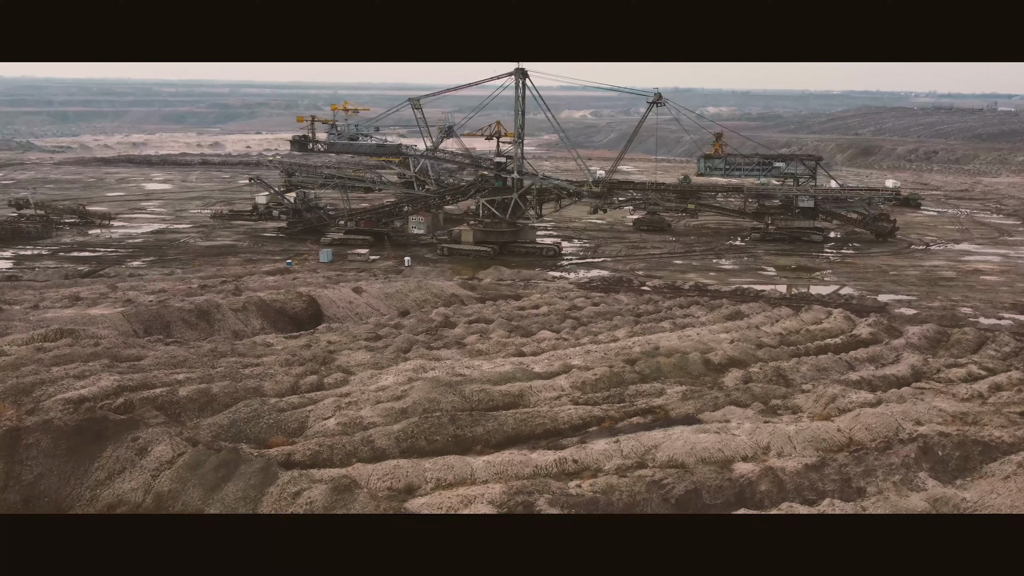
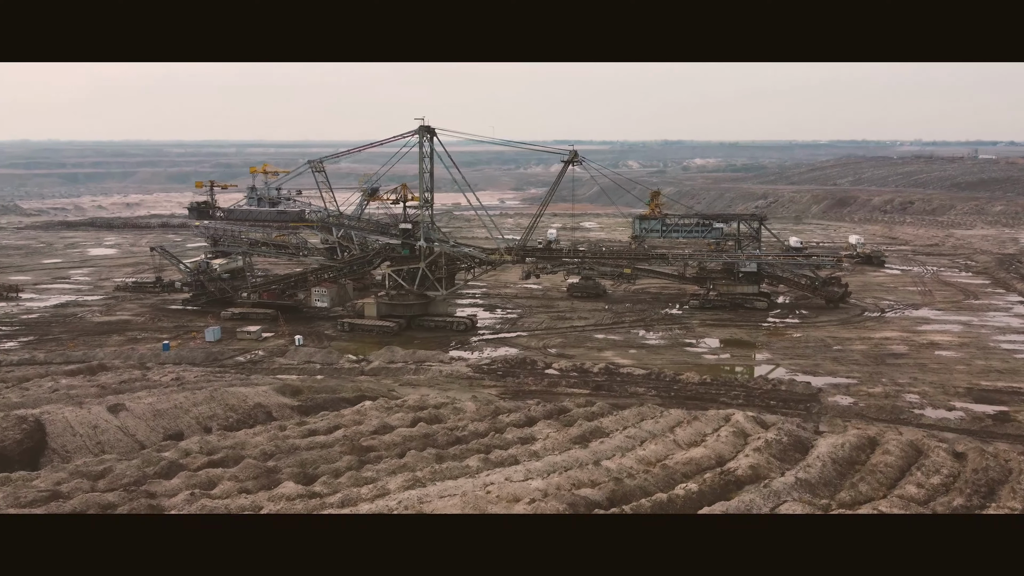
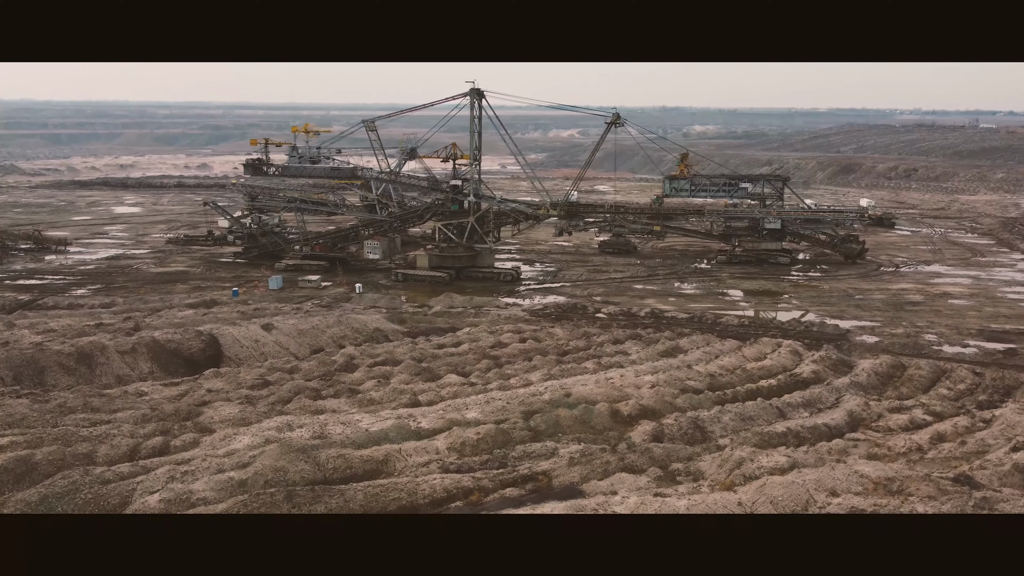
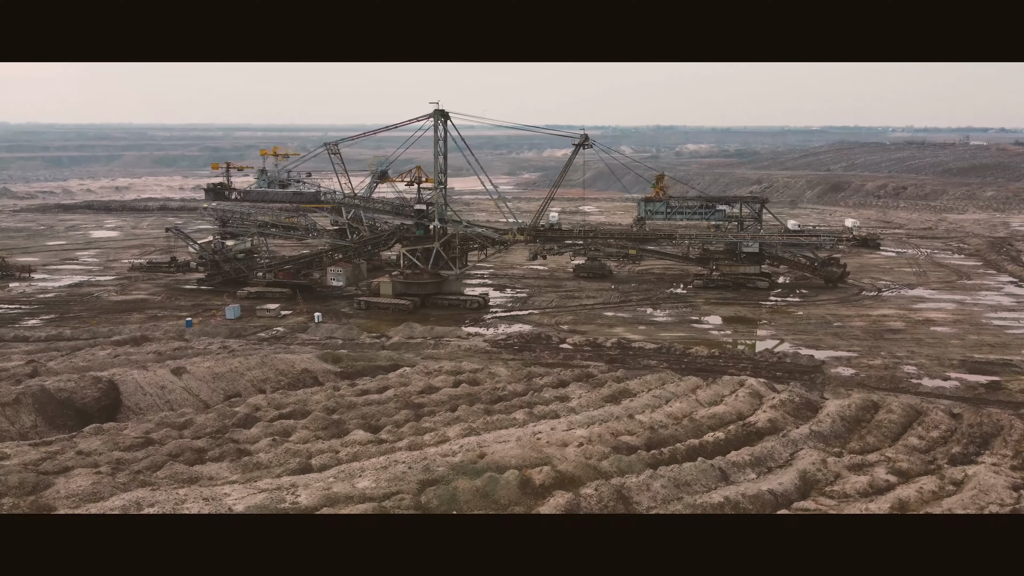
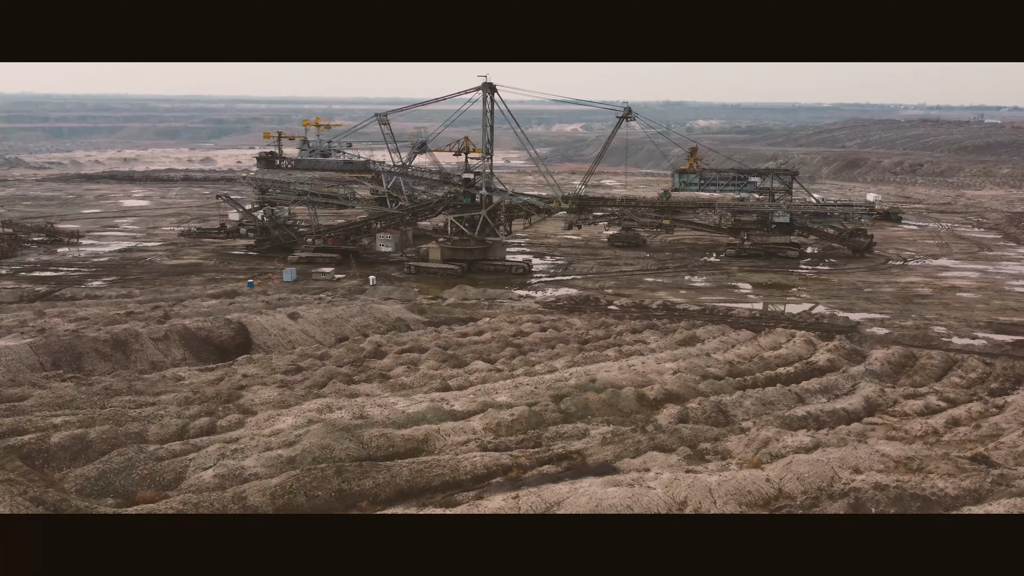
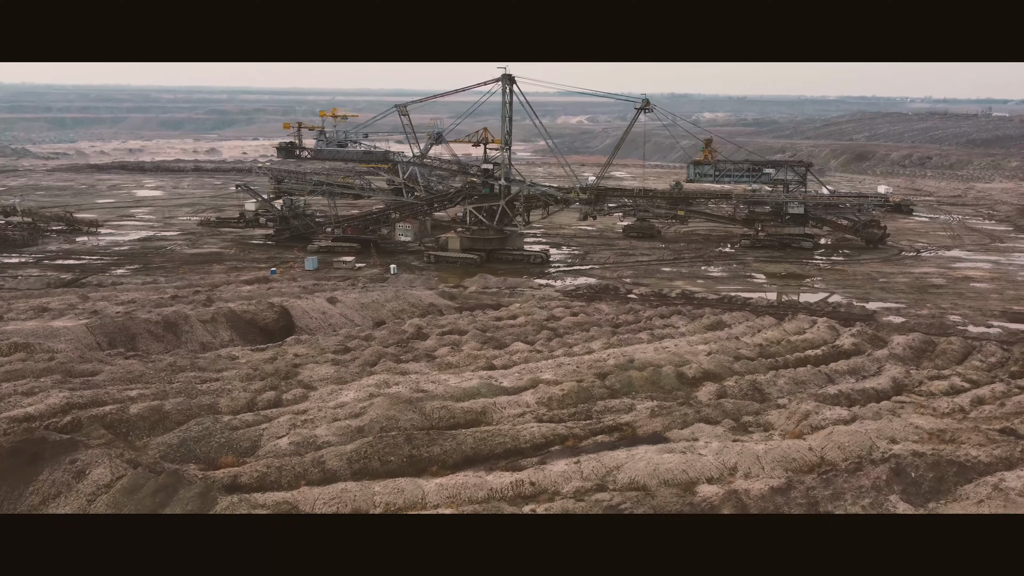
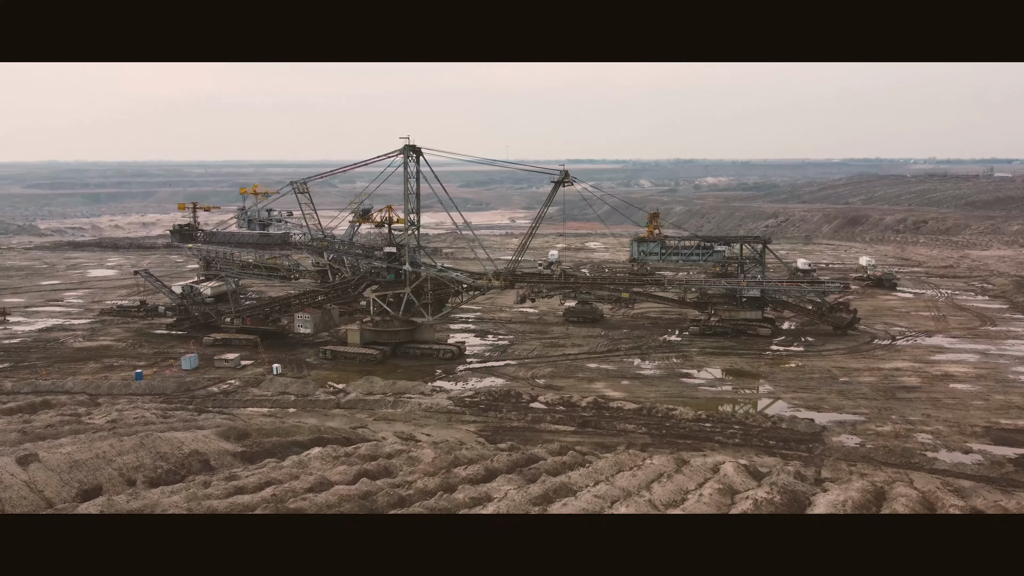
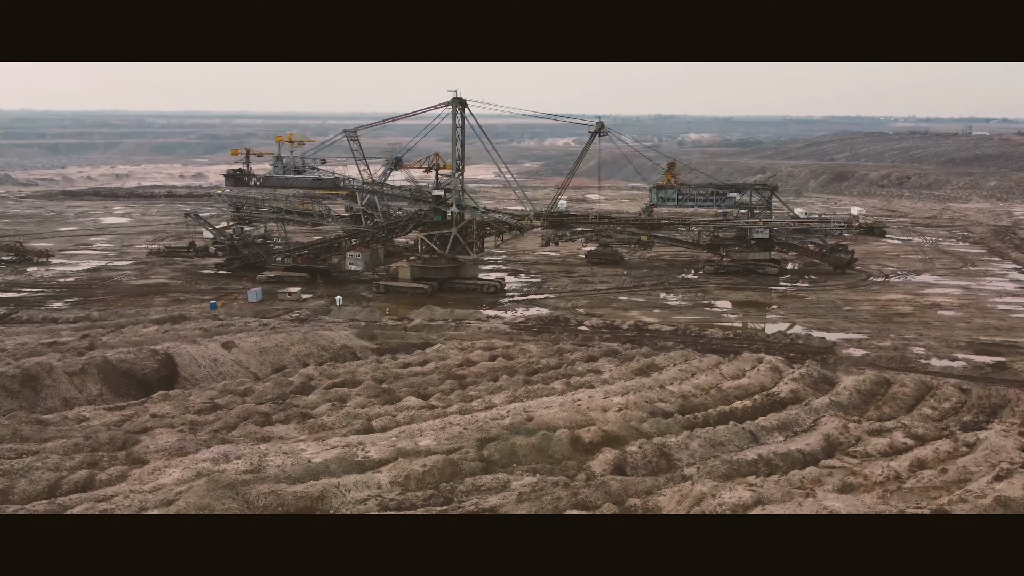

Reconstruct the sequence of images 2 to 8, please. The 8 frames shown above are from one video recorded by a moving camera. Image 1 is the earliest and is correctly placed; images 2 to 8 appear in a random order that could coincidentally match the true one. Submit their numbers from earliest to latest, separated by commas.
6, 5, 3, 8, 4, 2, 7
